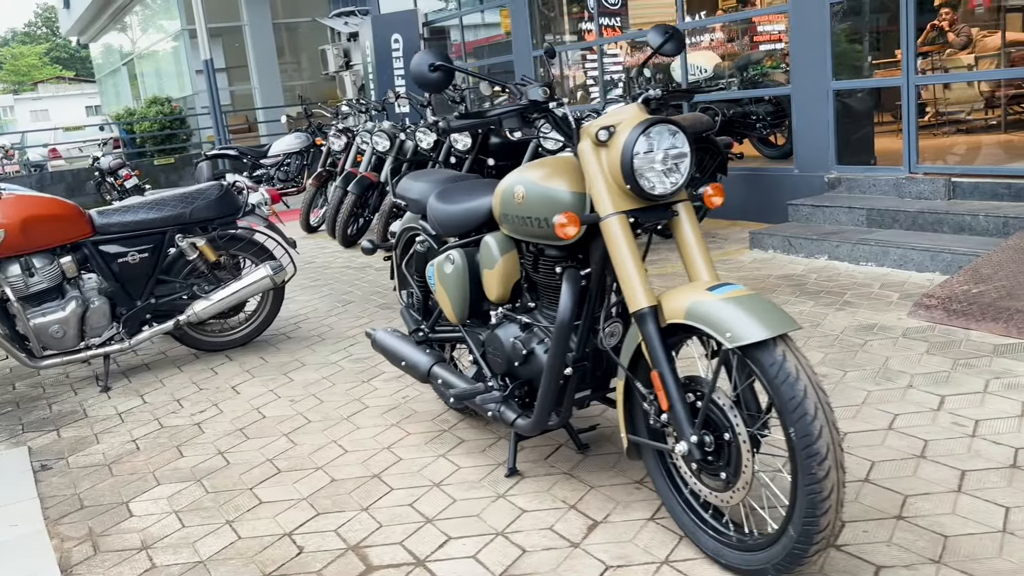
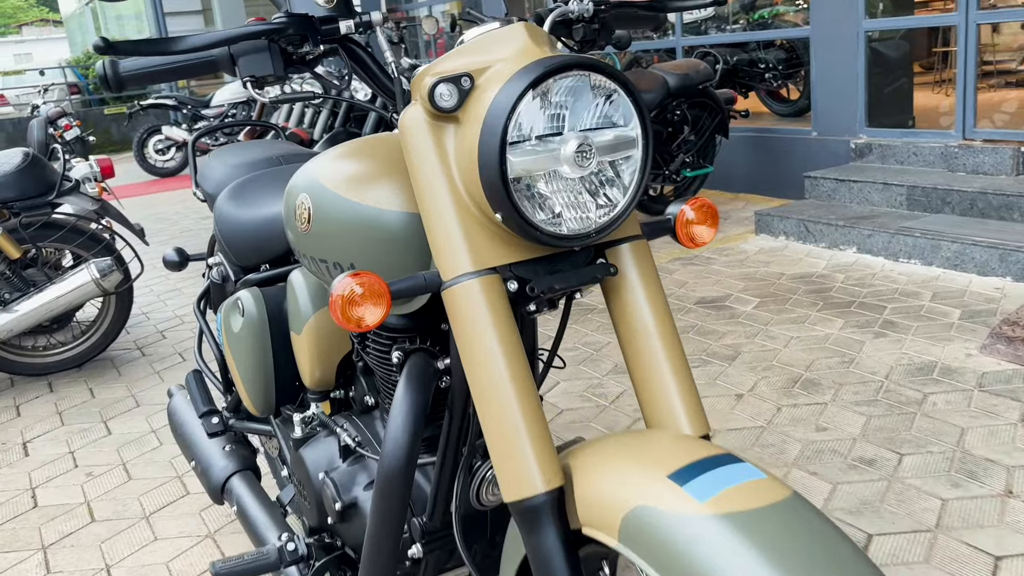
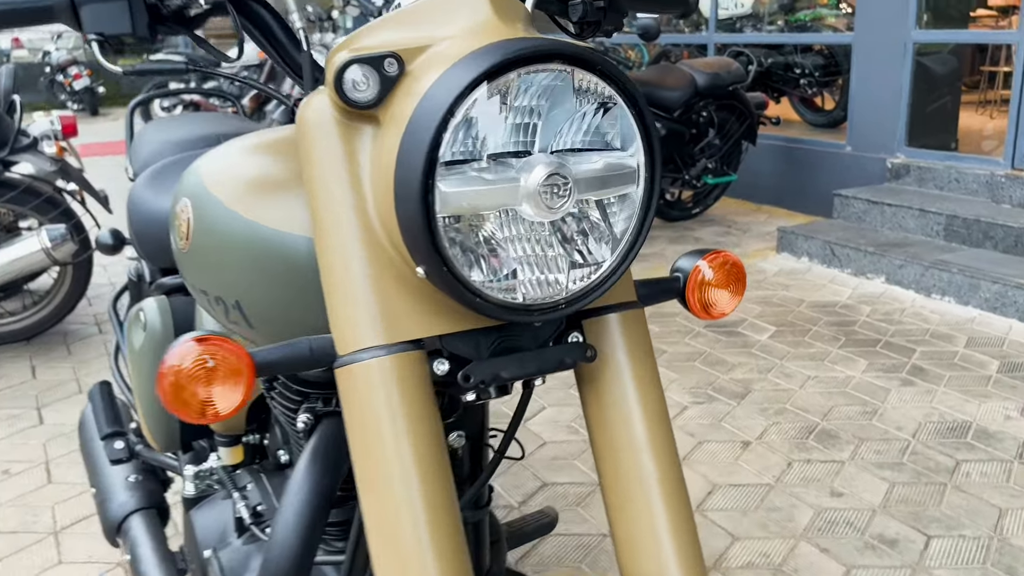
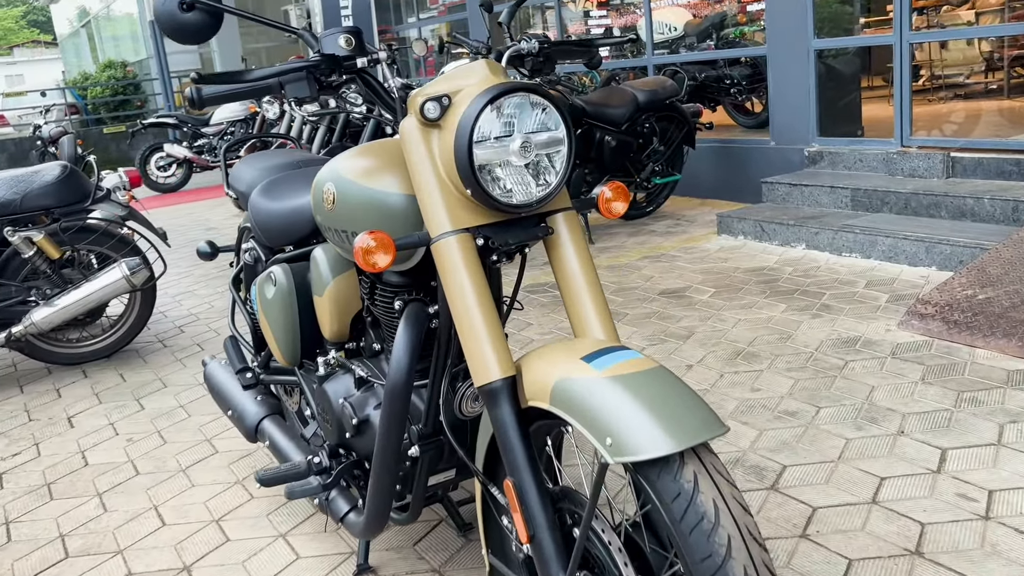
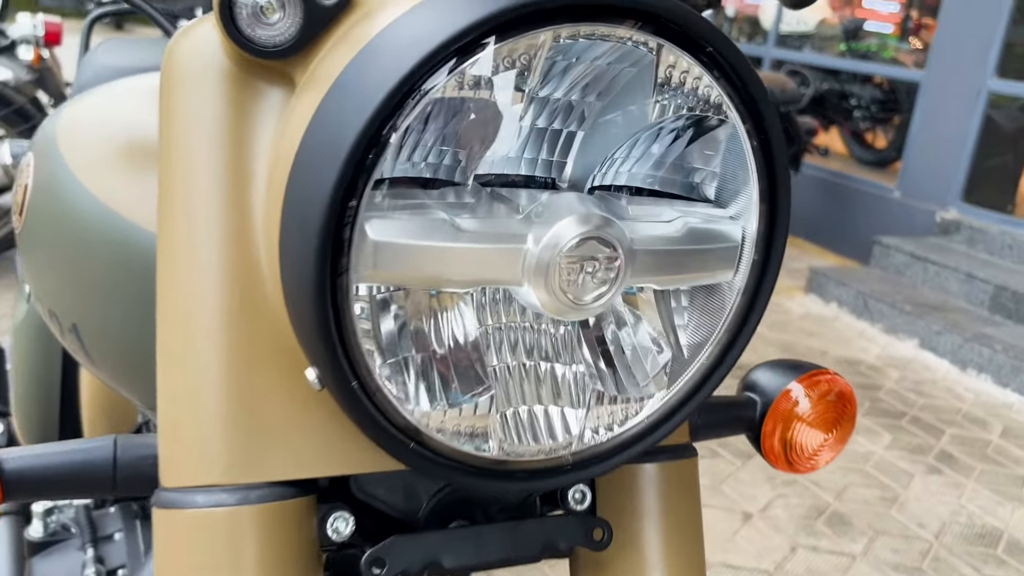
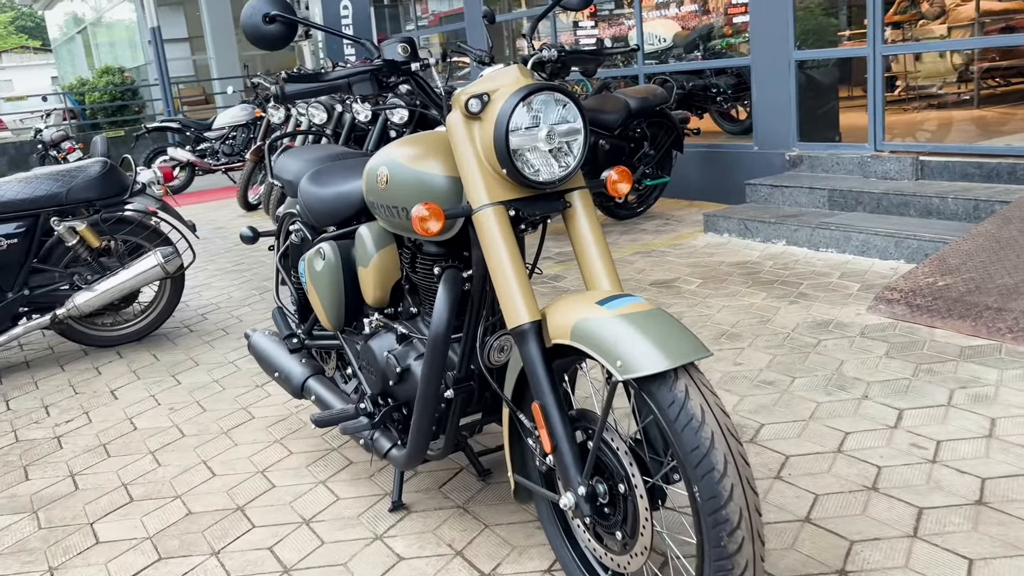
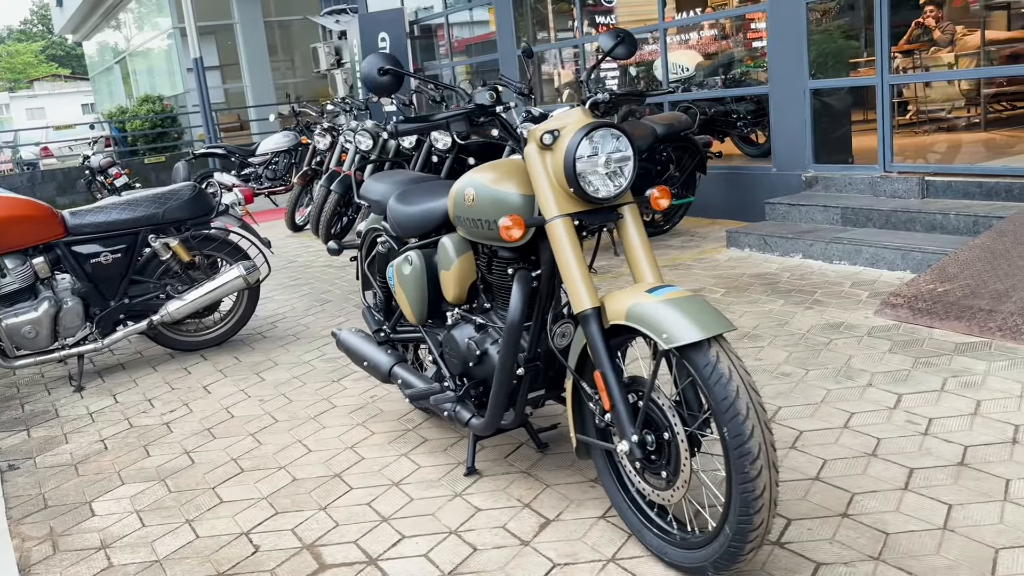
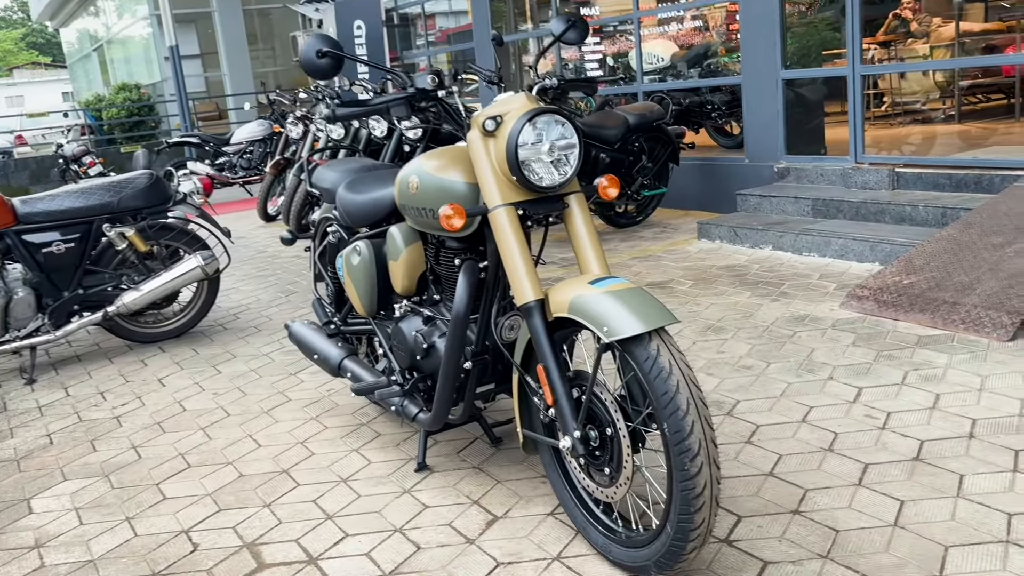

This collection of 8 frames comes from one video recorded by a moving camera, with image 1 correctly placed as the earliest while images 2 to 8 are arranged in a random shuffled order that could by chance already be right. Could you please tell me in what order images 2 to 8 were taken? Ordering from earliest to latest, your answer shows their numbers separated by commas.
7, 8, 6, 4, 2, 3, 5
